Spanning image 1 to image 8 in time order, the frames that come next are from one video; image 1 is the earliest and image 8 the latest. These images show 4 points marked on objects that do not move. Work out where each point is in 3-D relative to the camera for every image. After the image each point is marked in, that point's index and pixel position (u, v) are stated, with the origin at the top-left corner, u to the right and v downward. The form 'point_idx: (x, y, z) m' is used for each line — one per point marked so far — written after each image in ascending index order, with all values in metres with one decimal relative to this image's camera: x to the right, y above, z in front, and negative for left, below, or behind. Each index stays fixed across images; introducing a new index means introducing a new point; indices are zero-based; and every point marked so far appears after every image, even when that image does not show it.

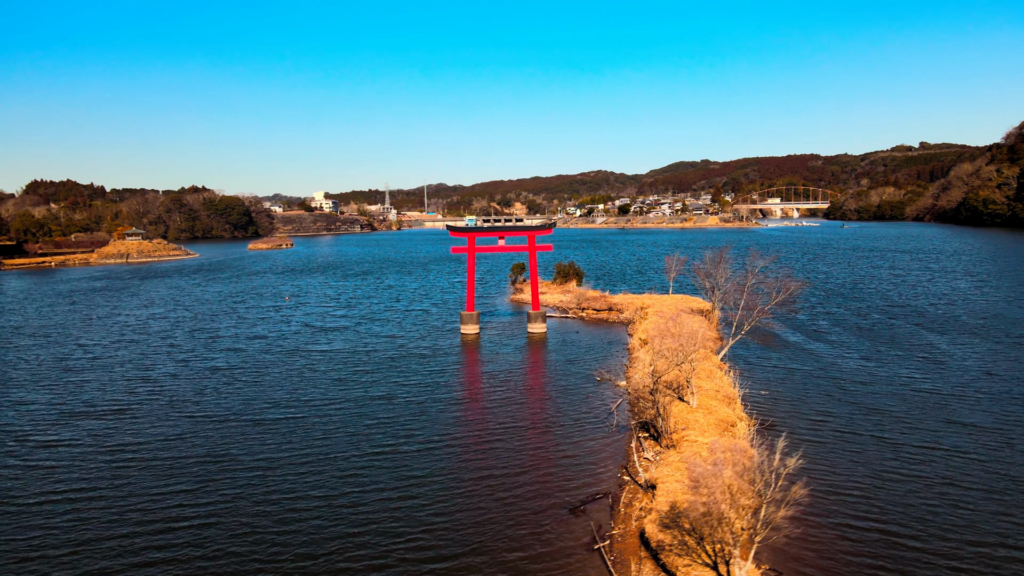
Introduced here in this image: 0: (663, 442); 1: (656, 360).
0: (+2.3, -2.4, +10.2) m
1: (+3.4, -1.7, +15.8) m
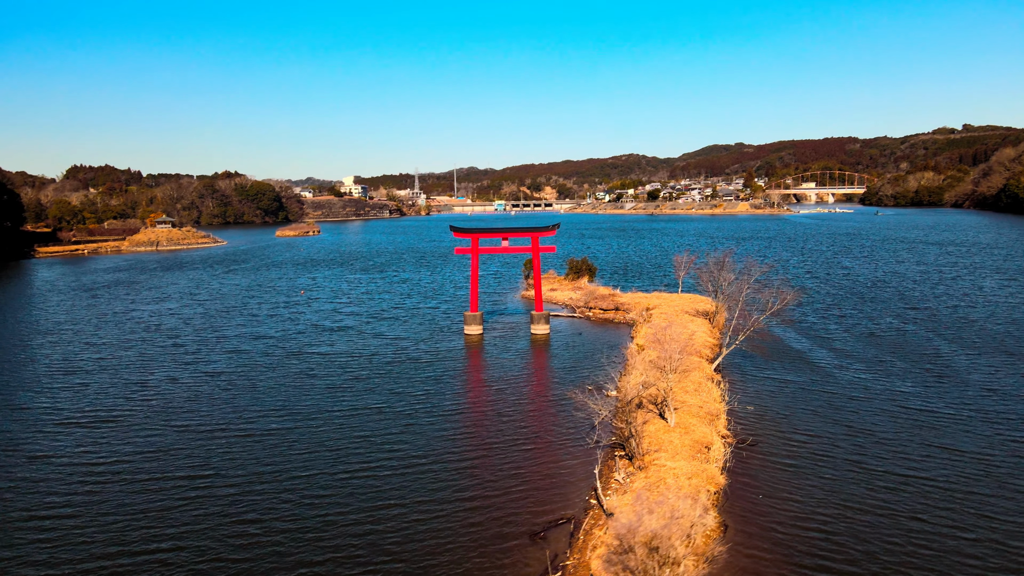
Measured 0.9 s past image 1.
0: (+1.9, -2.7, +10.2) m
1: (+3.2, -1.9, +15.8) m
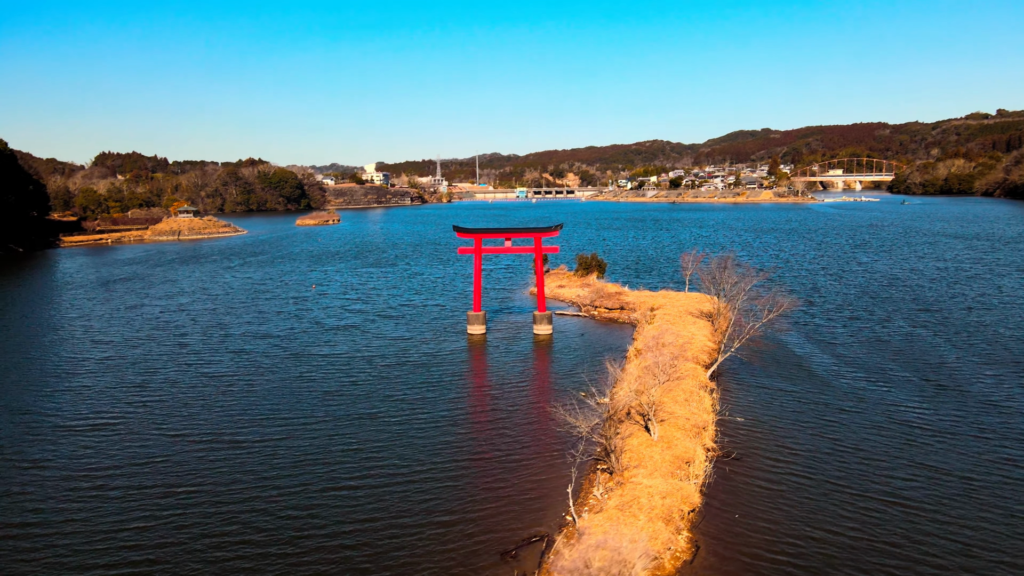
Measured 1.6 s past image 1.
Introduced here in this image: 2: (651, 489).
0: (+1.5, -3.0, +10.3) m
1: (+3.0, -2.1, +15.7) m
2: (+2.0, -2.9, +9.6) m
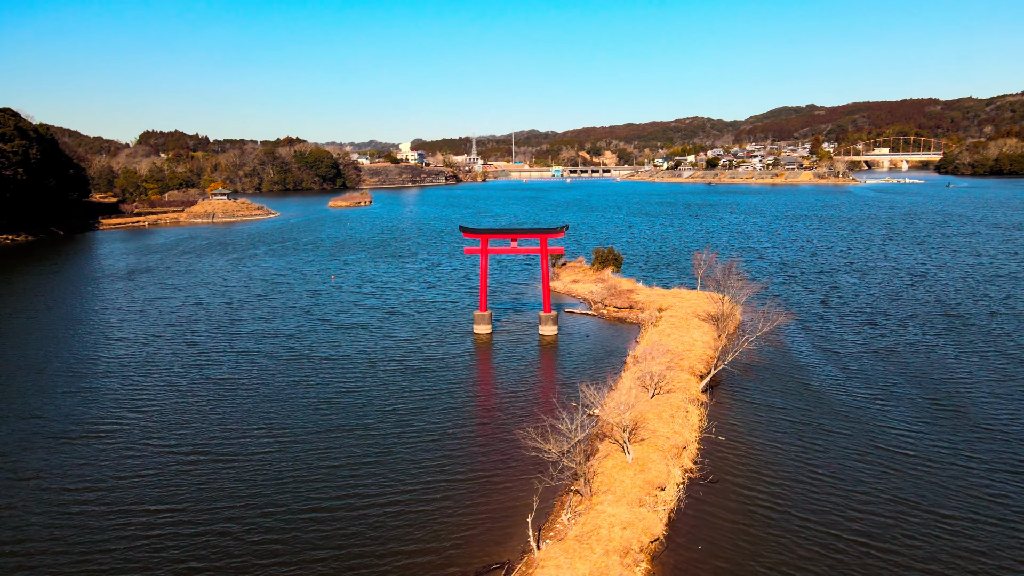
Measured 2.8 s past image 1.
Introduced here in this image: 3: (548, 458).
0: (+1.1, -3.4, +10.4) m
1: (+2.8, -2.4, +15.7) m
2: (+1.5, -3.4, +9.6) m
3: (+0.6, -3.0, +11.7) m
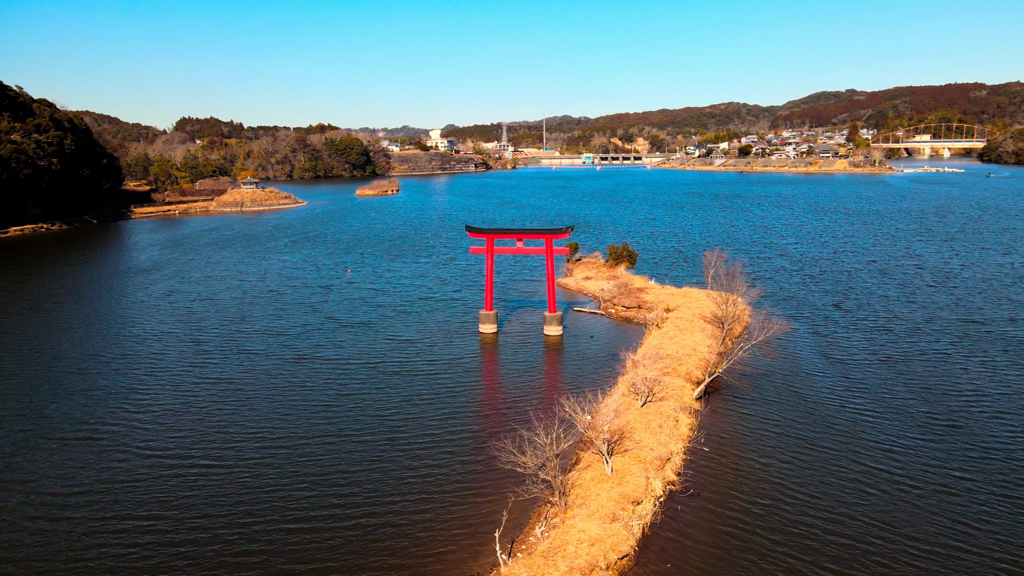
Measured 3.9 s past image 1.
0: (+0.7, -3.6, +10.5) m
1: (+2.6, -2.6, +15.7) m
2: (+1.0, -3.6, +9.7) m
3: (+0.2, -3.2, +11.8) m
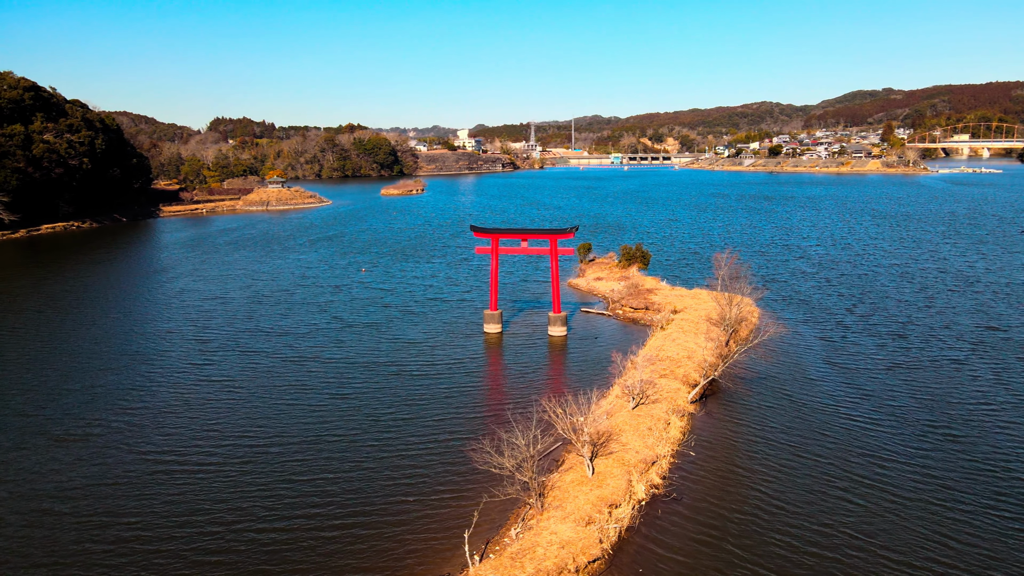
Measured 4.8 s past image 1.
0: (+0.3, -3.6, +10.4) m
1: (+2.4, -2.6, +15.6) m
2: (+0.6, -3.6, +9.7) m
3: (-0.1, -3.2, +11.8) m
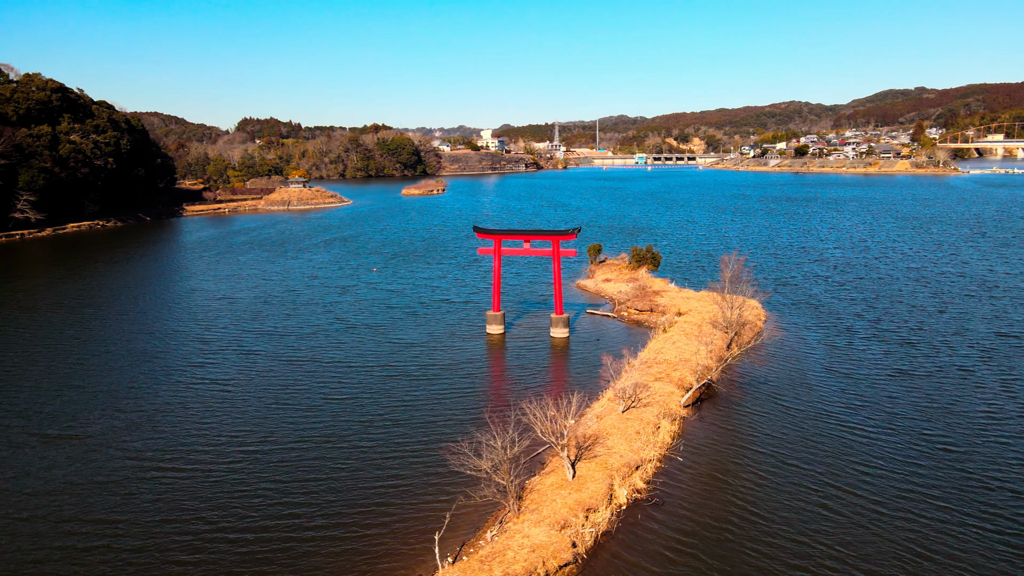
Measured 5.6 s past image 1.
0: (-0.1, -3.7, +10.4) m
1: (+2.2, -2.7, +15.5) m
2: (+0.2, -3.7, +9.6) m
3: (-0.4, -3.3, +11.8) m
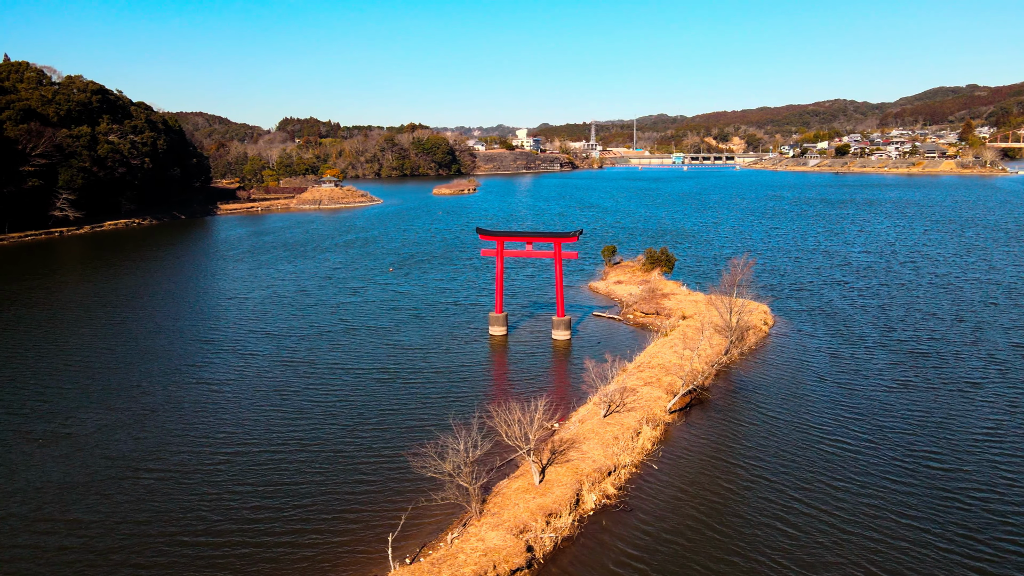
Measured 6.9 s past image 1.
0: (-0.7, -3.8, +10.5) m
1: (+1.9, -2.8, +15.5) m
2: (-0.5, -3.8, +9.7) m
3: (-1.0, -3.3, +11.9) m
